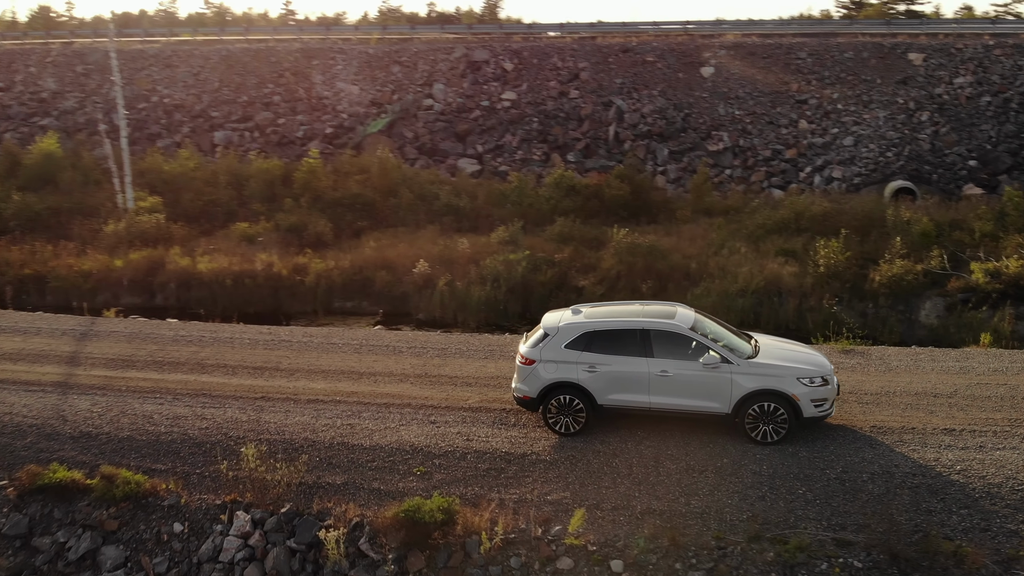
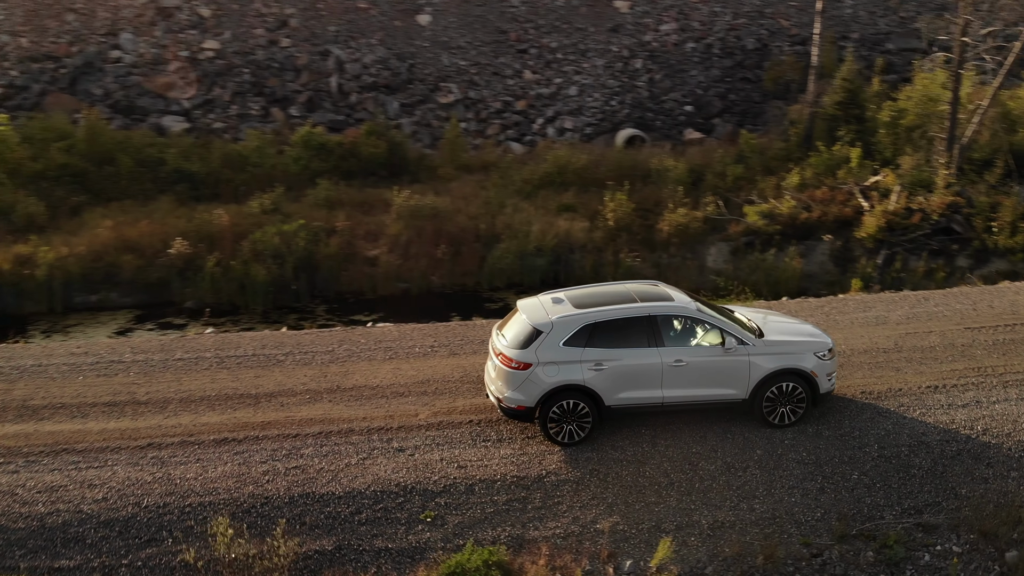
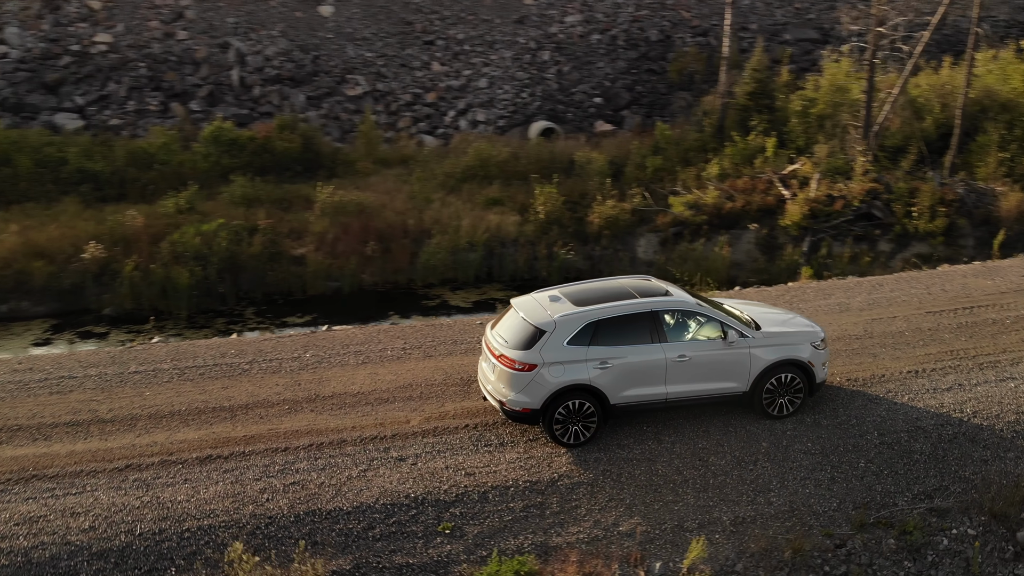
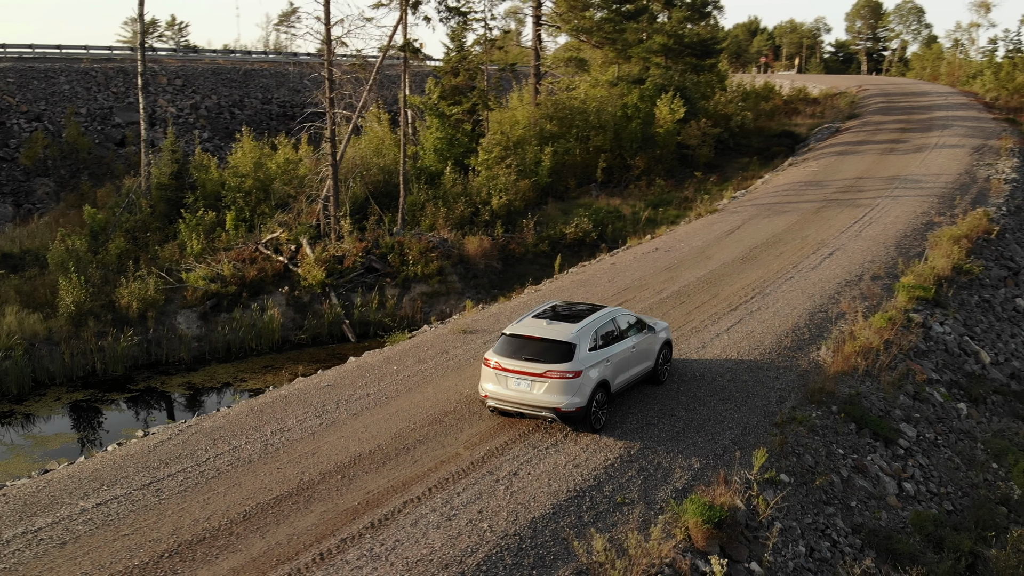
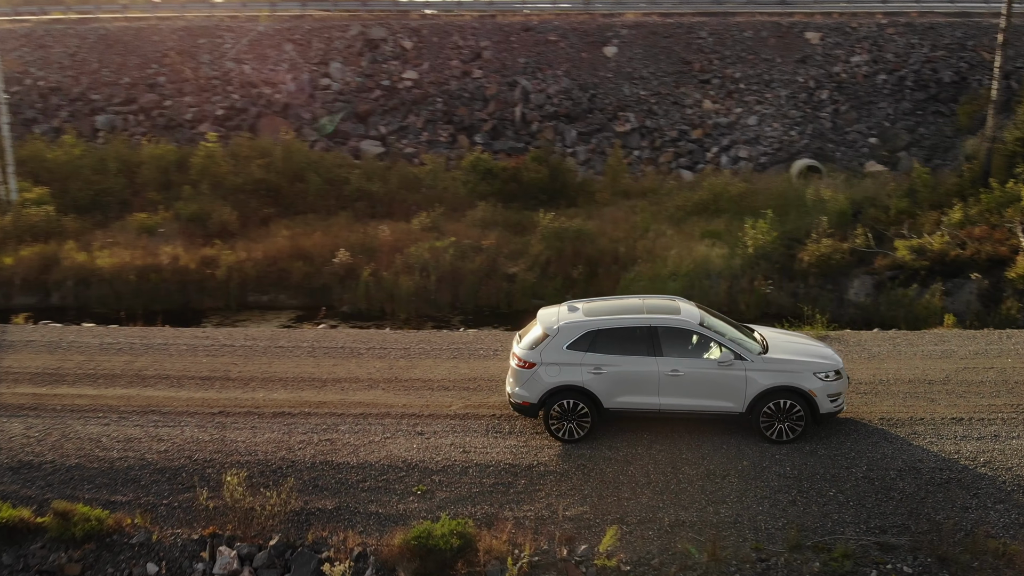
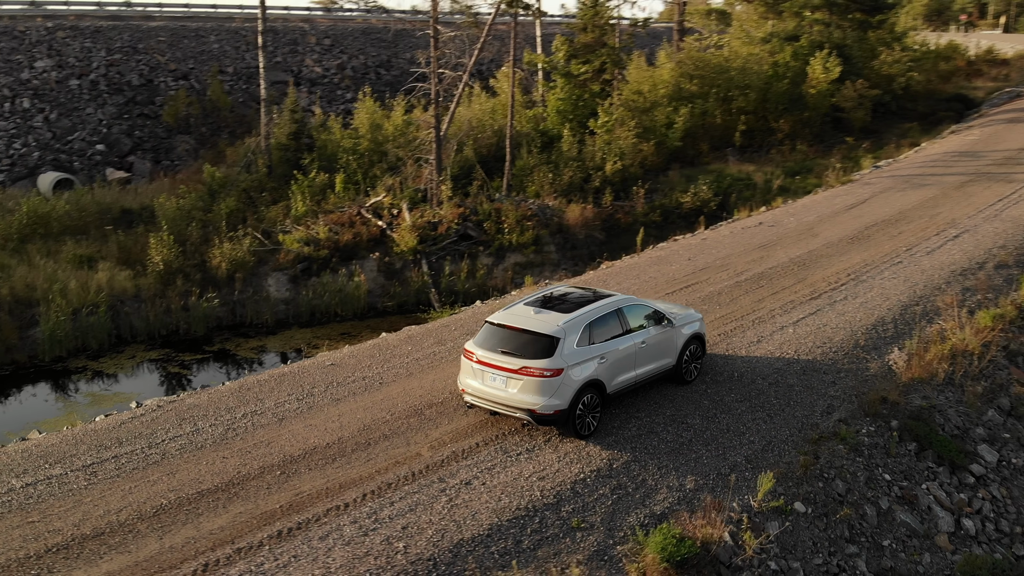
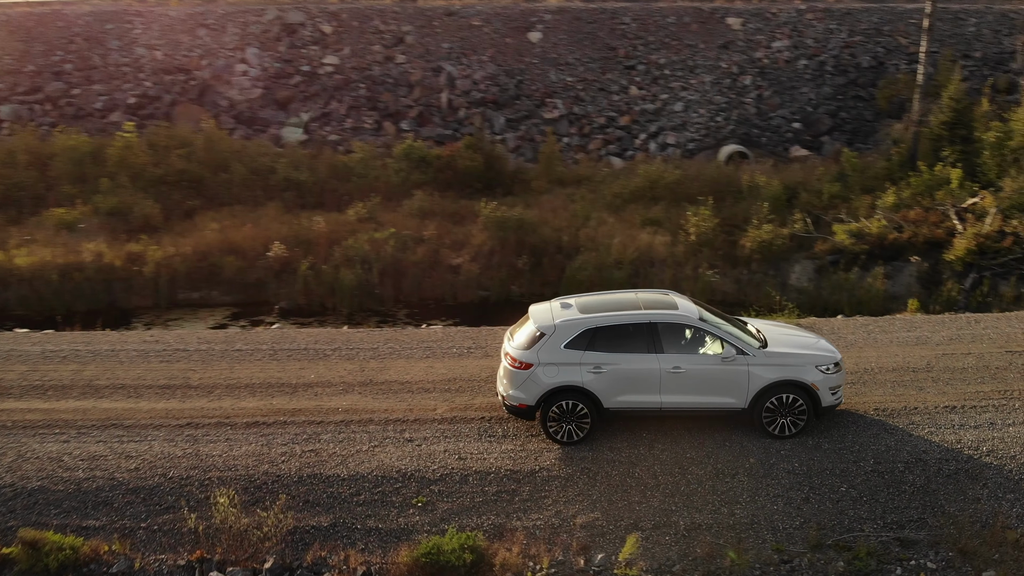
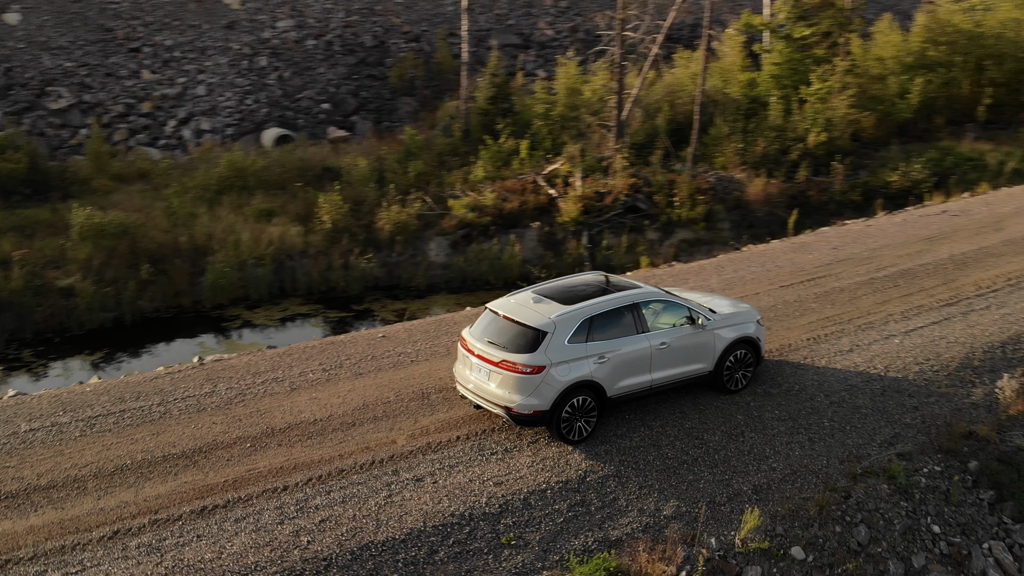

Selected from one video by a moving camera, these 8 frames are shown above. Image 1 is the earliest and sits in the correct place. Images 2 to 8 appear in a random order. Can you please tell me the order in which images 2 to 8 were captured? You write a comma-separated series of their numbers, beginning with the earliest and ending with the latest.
5, 7, 2, 3, 8, 6, 4
